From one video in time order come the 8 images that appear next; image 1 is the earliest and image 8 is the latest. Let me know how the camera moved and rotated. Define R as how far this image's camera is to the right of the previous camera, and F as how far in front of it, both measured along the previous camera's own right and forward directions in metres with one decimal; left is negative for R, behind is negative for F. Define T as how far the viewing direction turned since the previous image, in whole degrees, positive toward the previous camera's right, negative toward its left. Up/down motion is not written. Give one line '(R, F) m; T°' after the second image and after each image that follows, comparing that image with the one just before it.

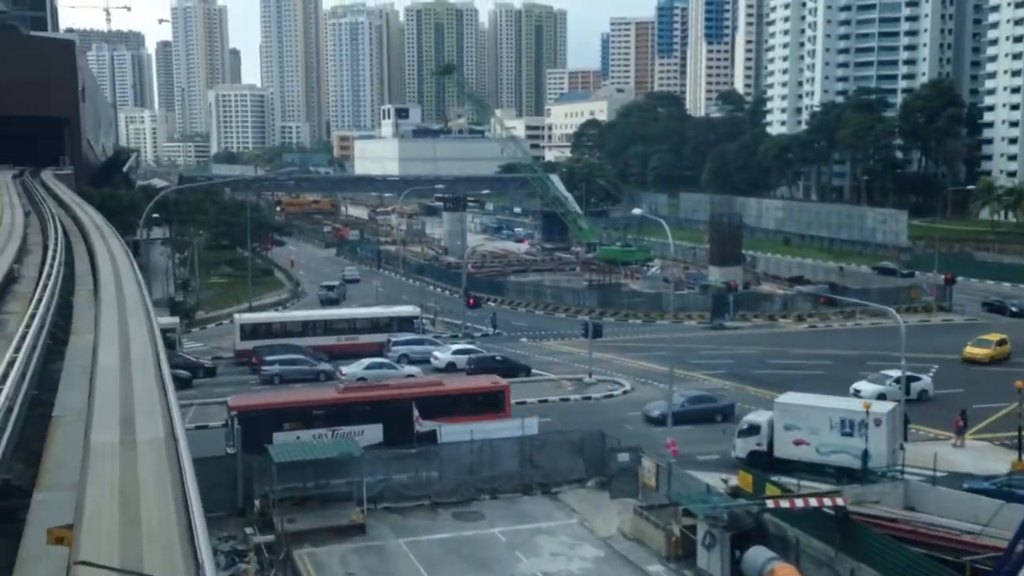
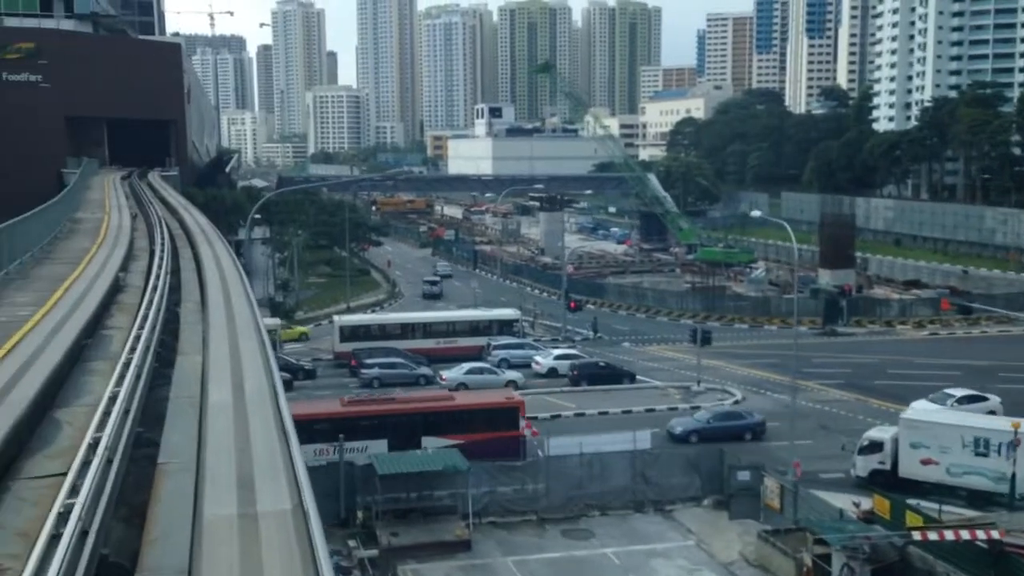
(-0.4, +0.8) m; -5°
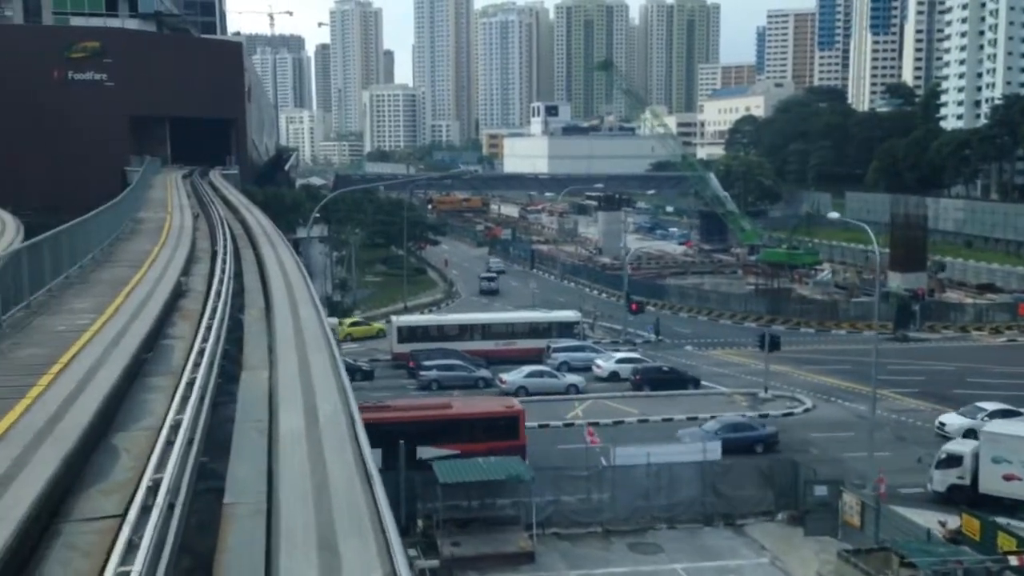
(-0.2, +0.6) m; -3°
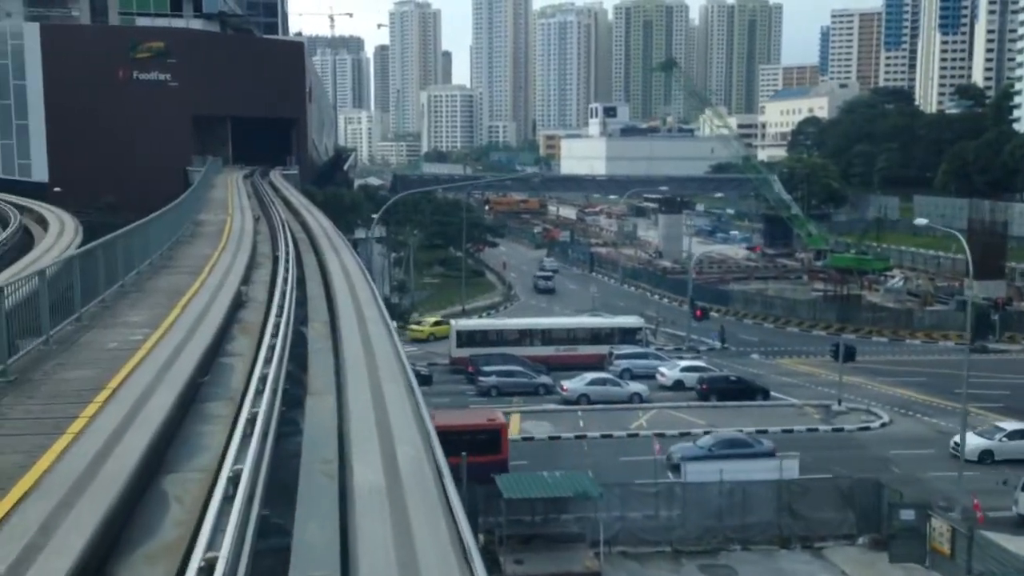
(-0.2, +0.7) m; -3°
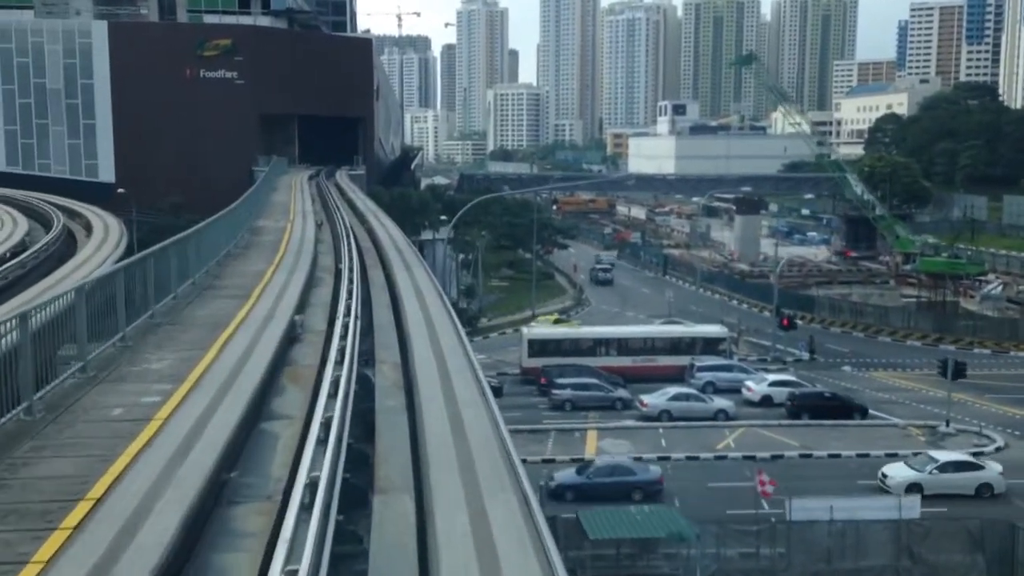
(-0.3, +1.7) m; -3°
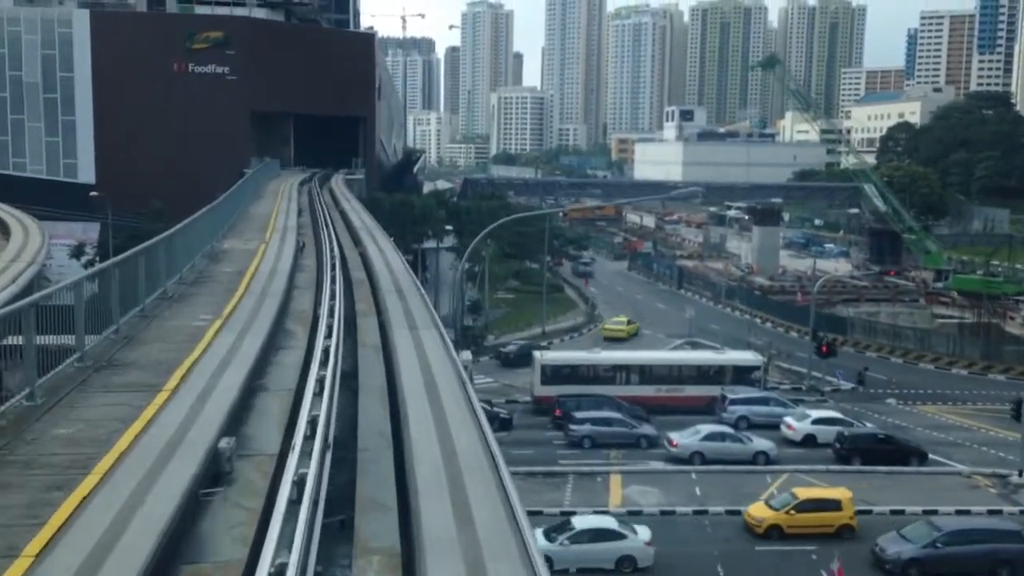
(-0.3, +3.1) m; 0°
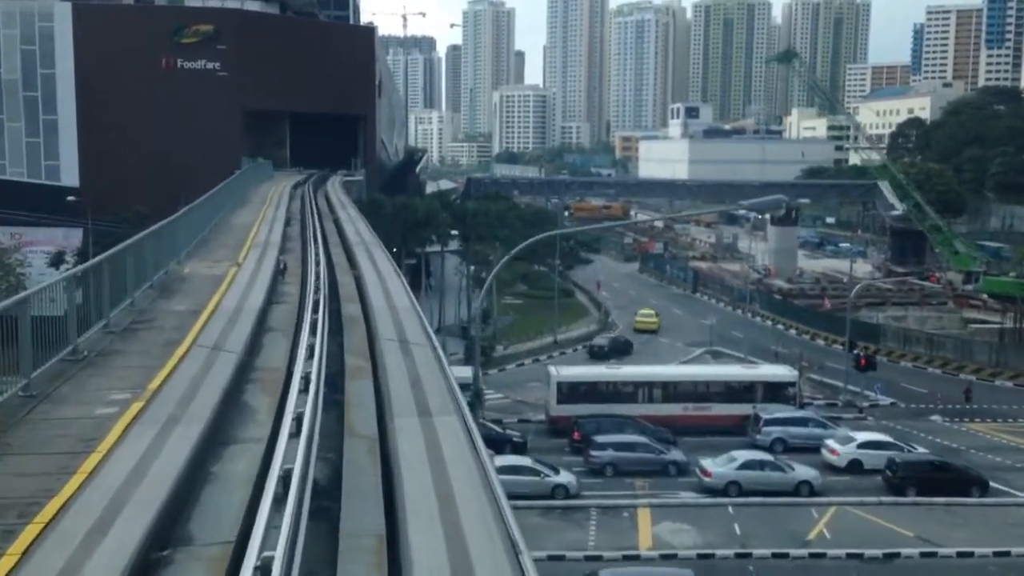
(-0.2, +2.4) m; 0°
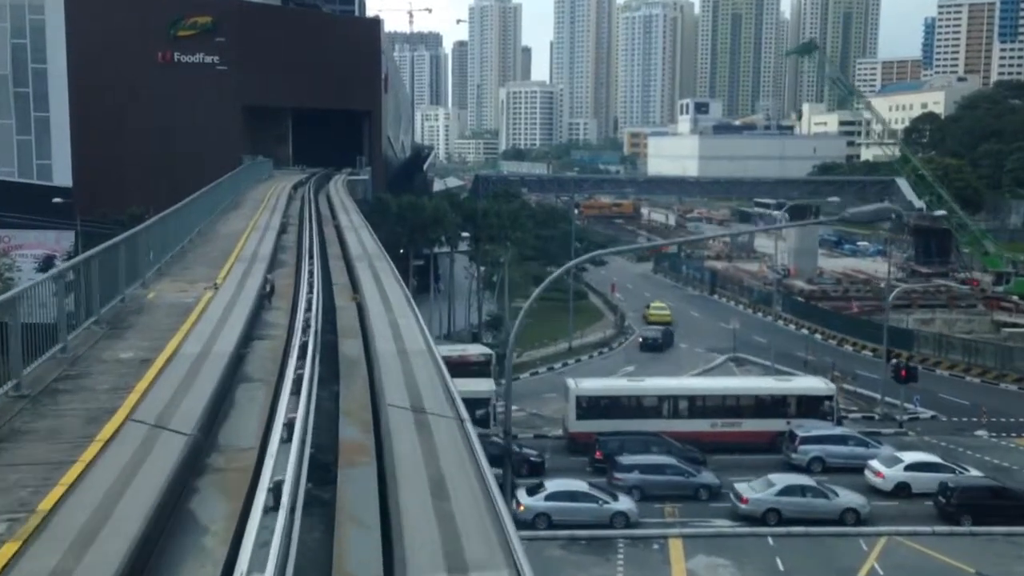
(-0.2, +1.8) m; 0°
